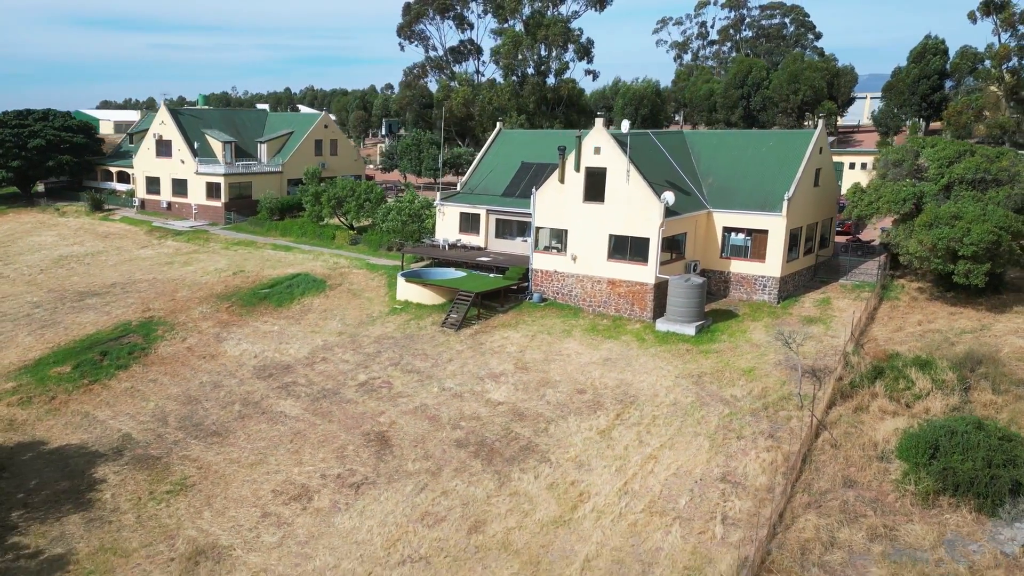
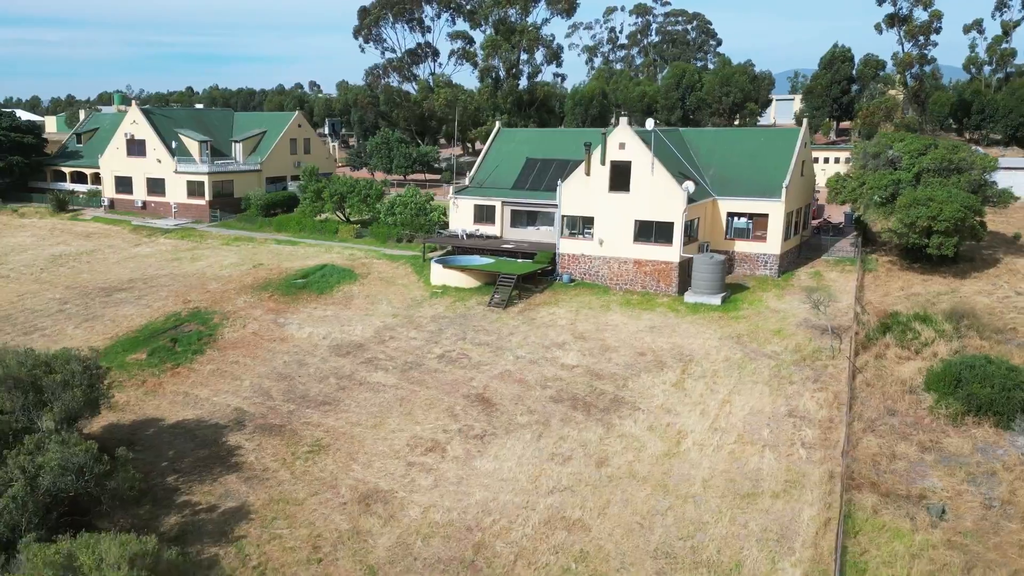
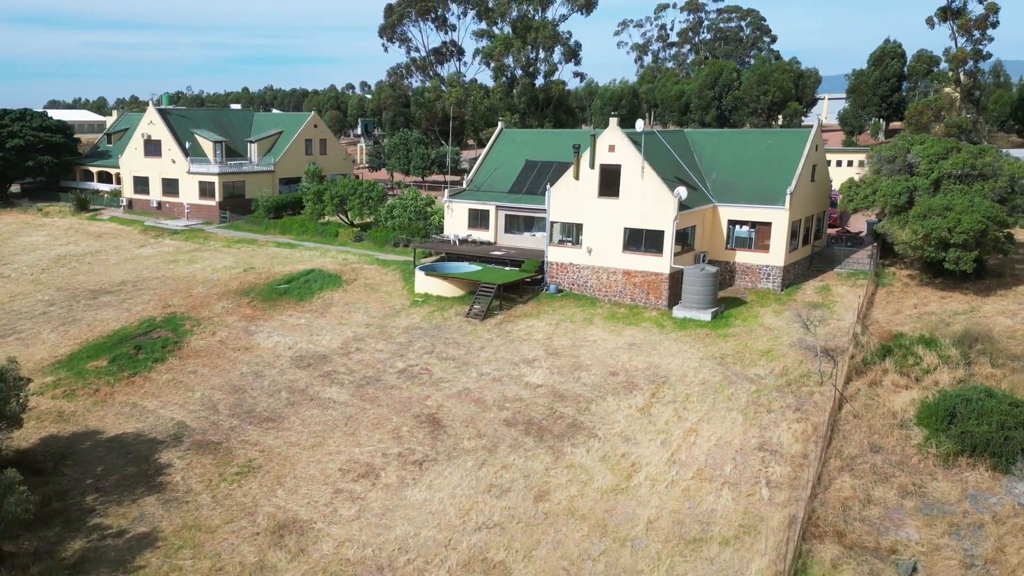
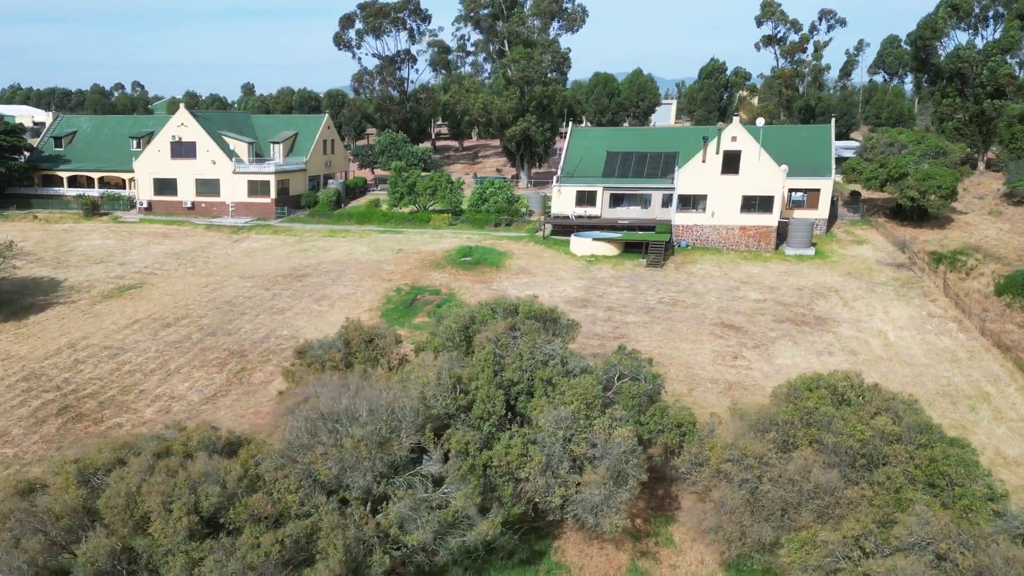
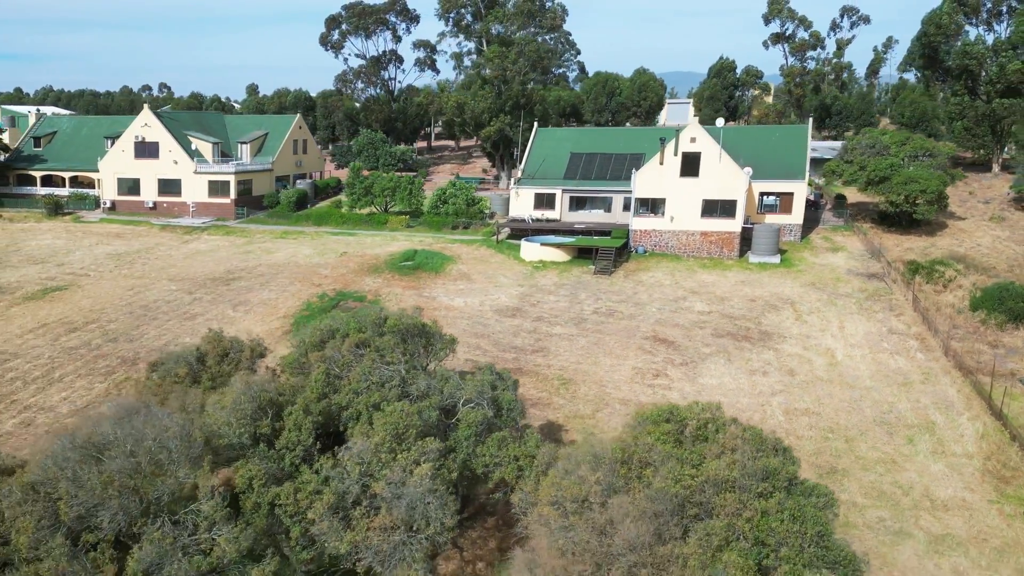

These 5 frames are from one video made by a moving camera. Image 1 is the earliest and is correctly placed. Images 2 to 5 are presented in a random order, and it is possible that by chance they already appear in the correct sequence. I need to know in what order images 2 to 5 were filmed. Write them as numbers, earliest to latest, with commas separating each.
3, 2, 5, 4
